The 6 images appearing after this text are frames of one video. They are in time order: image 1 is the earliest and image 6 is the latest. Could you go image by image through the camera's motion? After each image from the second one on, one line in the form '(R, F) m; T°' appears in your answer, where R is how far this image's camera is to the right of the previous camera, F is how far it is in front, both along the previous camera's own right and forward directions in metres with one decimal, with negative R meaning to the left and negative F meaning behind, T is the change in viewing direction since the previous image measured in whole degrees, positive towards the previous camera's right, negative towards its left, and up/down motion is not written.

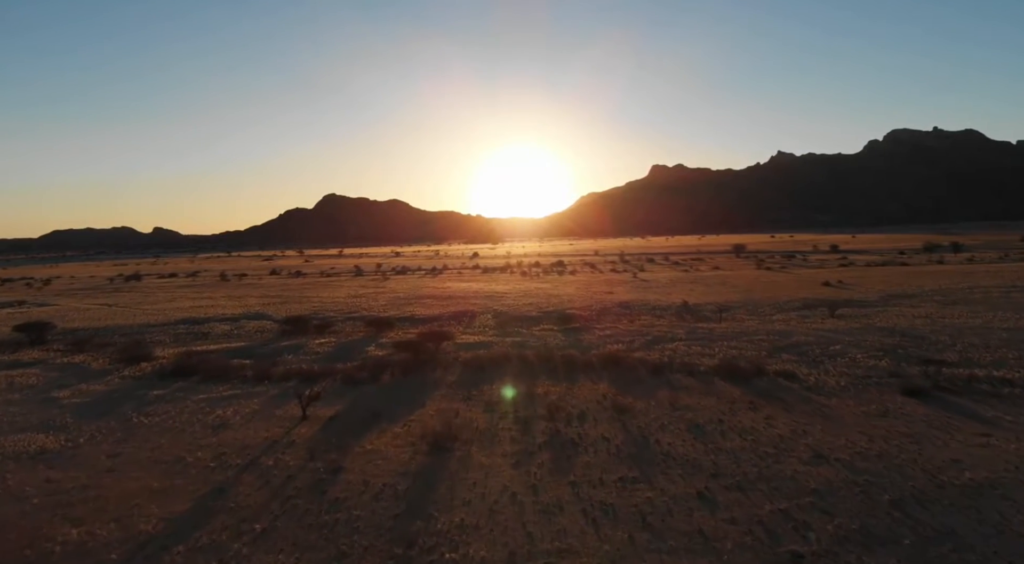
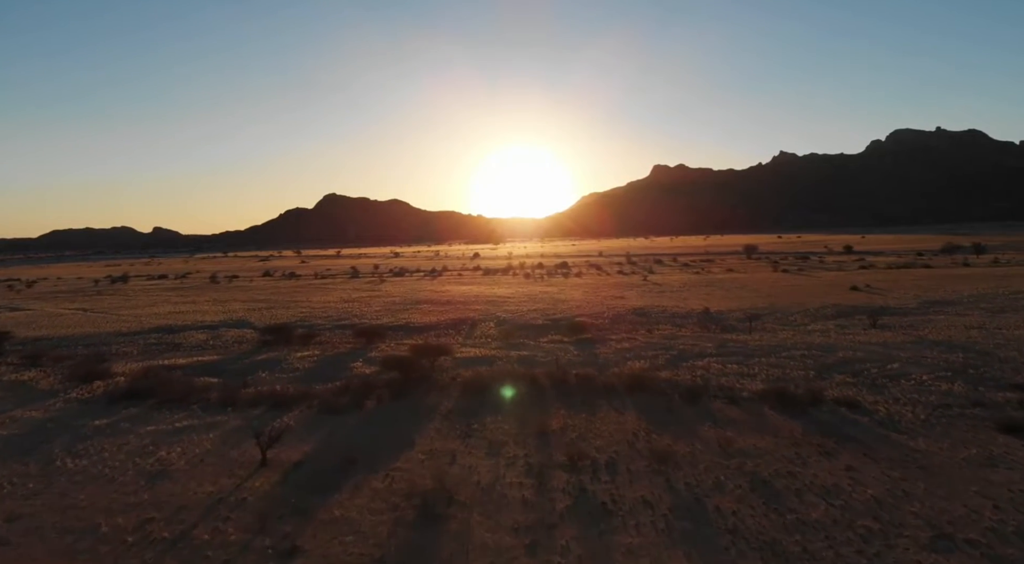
(-0.2, +3.1) m; 0°
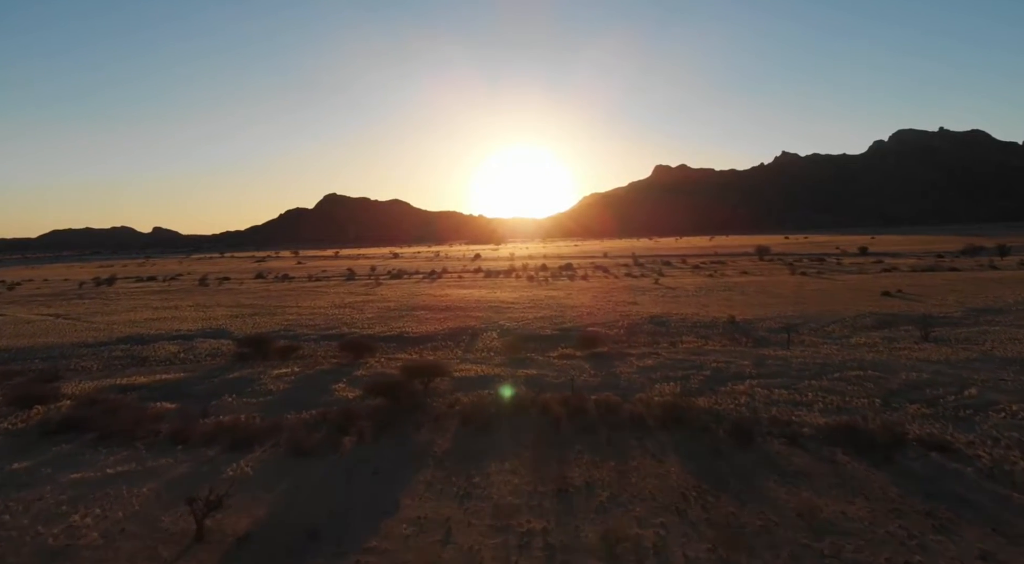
(-0.2, +3.0) m; 0°
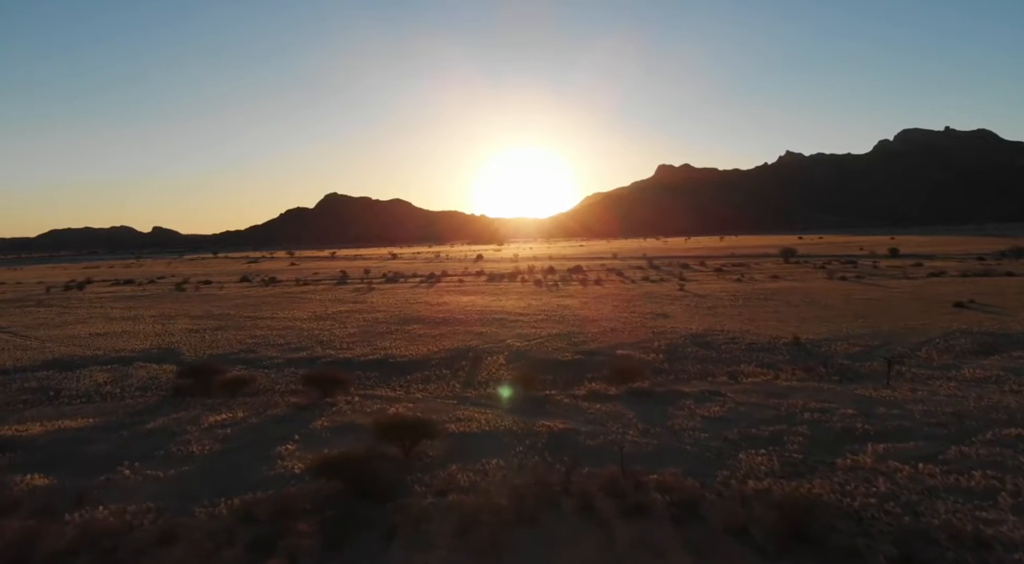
(-0.3, +5.5) m; 0°
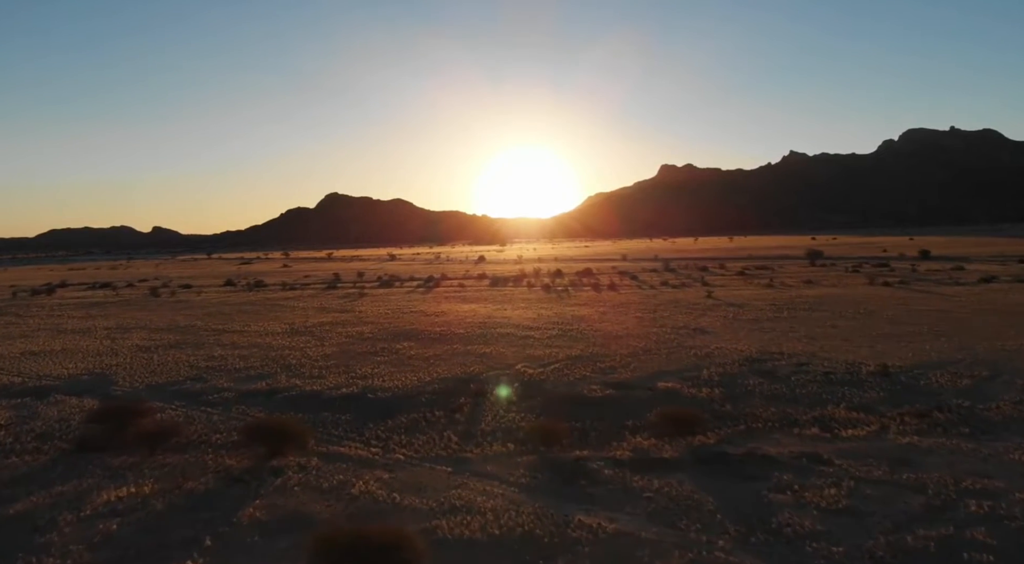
(-0.3, +4.9) m; 0°
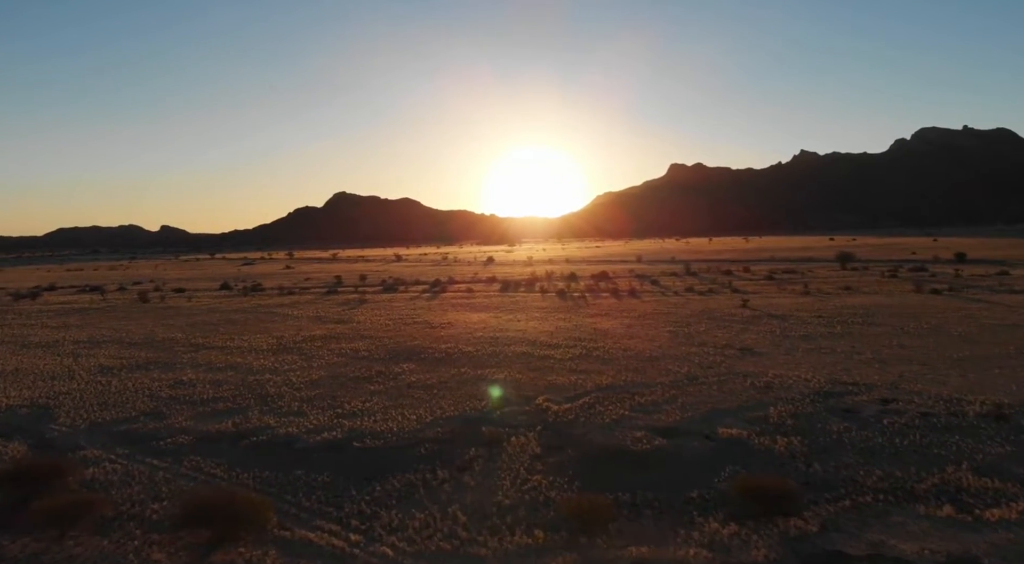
(-0.3, +3.5) m; -1°
